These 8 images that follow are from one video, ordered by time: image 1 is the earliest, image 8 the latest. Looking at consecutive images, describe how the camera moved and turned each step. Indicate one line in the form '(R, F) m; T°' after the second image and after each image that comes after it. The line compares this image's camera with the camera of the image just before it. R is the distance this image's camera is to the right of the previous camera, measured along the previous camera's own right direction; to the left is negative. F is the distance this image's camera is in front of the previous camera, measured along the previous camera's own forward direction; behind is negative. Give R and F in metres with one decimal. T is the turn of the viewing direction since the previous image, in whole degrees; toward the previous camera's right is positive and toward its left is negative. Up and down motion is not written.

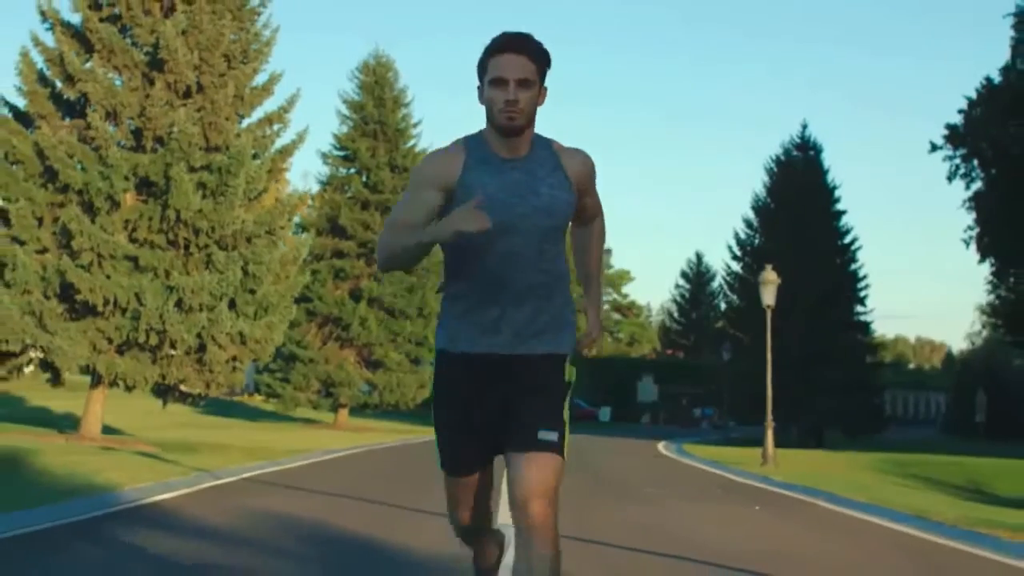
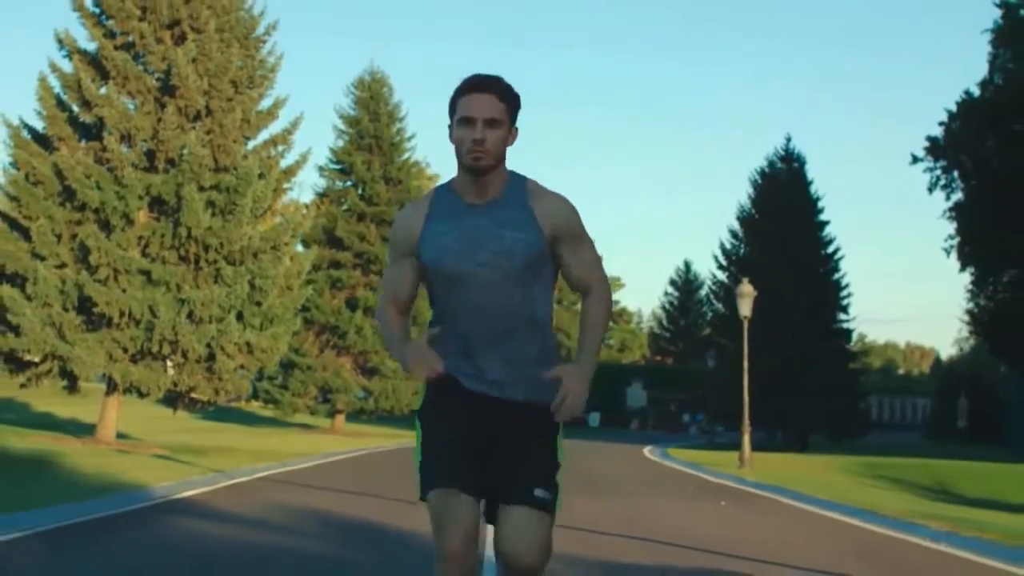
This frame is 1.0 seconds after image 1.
(0.0, -1.8) m; 0°
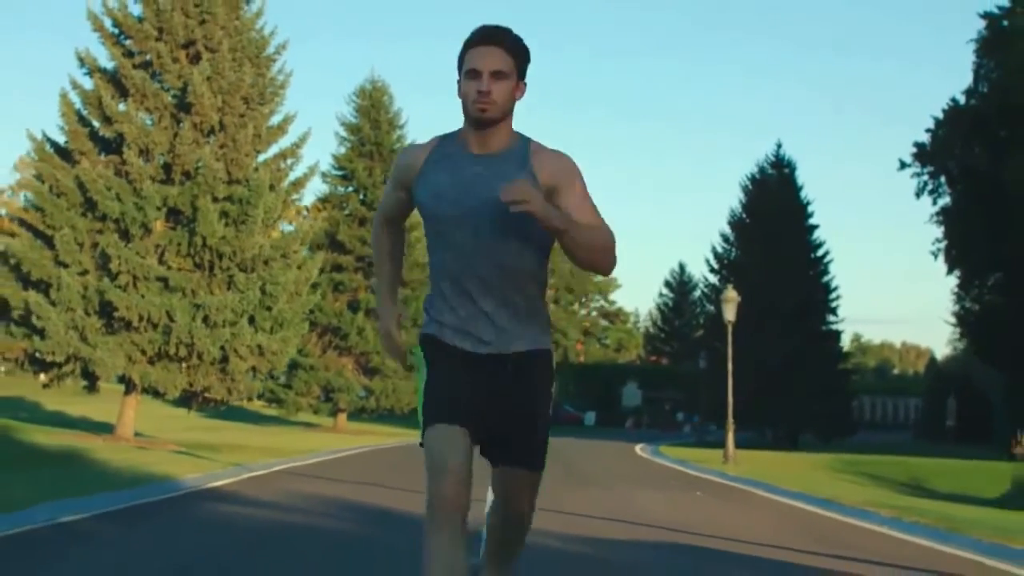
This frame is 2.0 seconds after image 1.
(0.0, -1.8) m; 0°
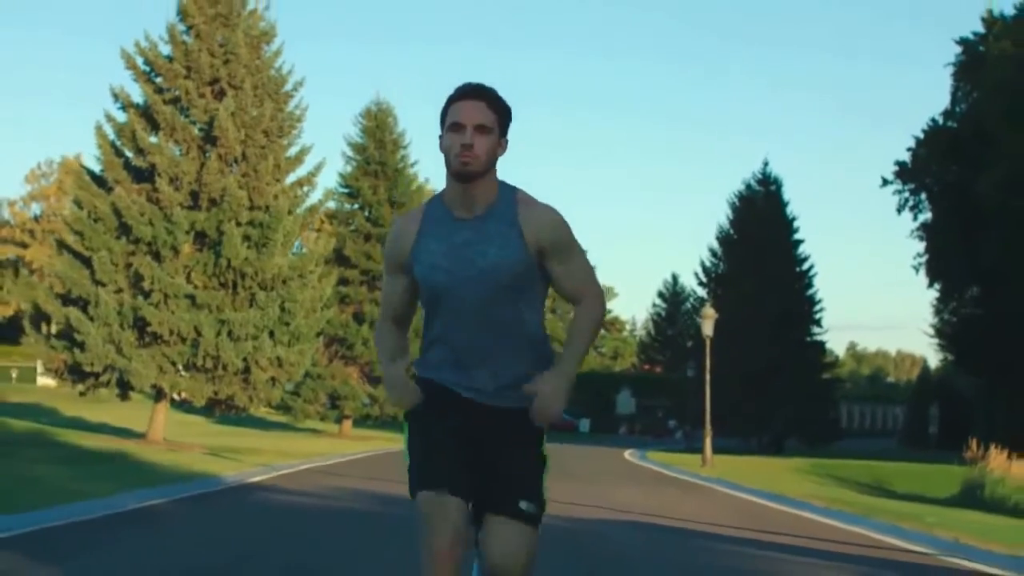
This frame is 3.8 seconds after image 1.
(0.0, -3.1) m; 0°
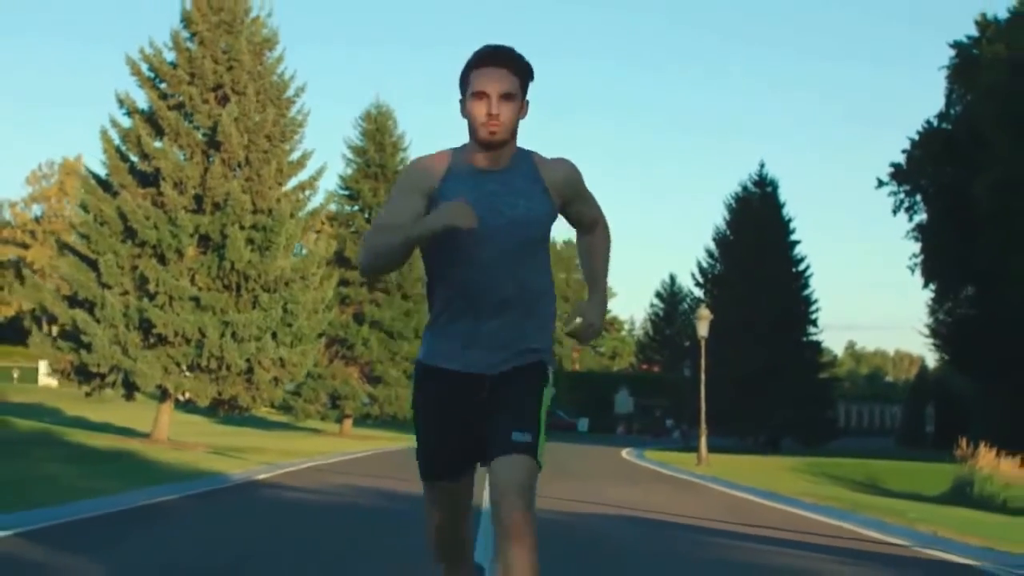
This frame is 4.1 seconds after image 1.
(0.0, -0.7) m; 0°
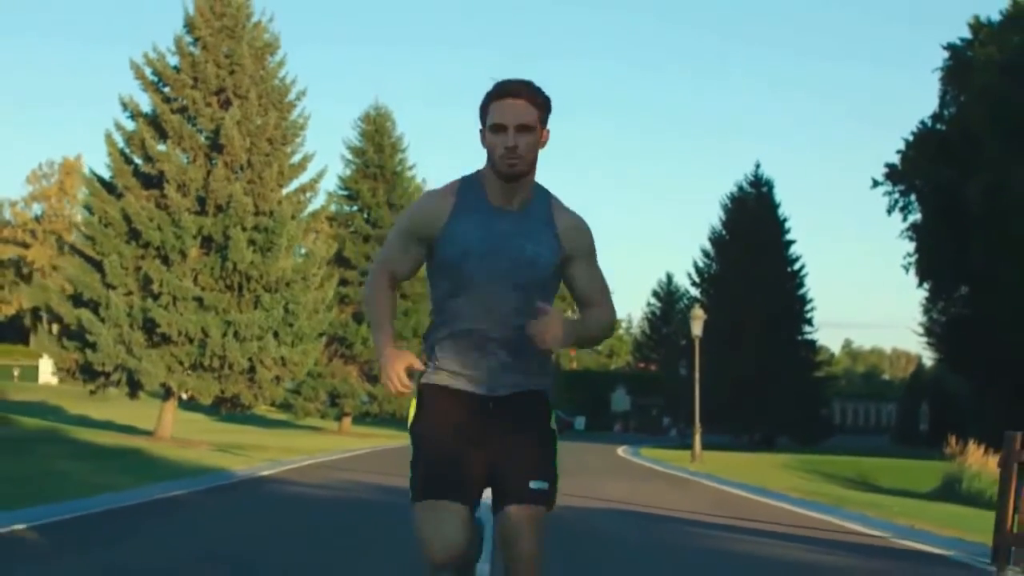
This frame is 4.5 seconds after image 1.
(0.0, -0.7) m; 0°
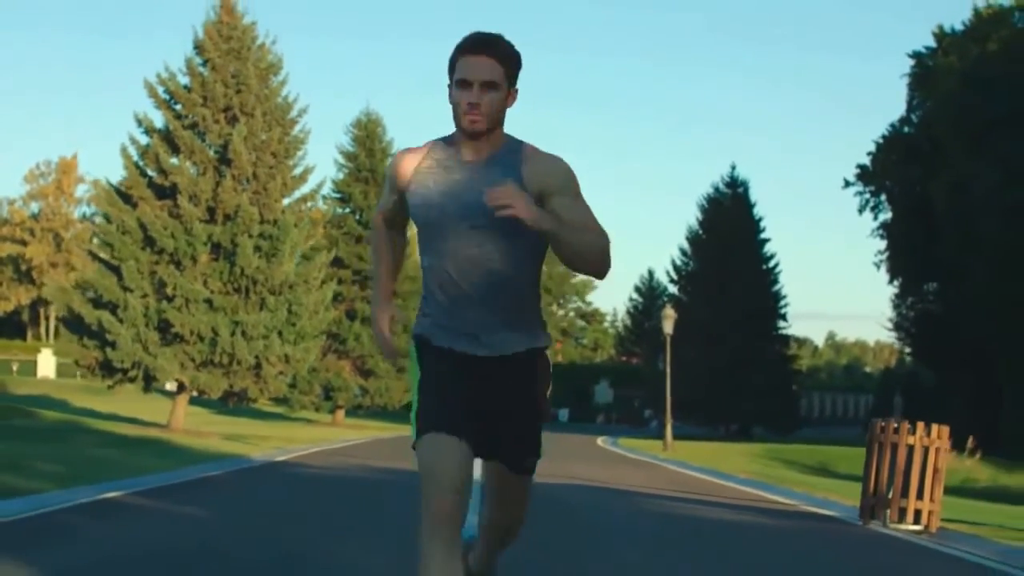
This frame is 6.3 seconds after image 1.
(0.0, -3.1) m; +1°
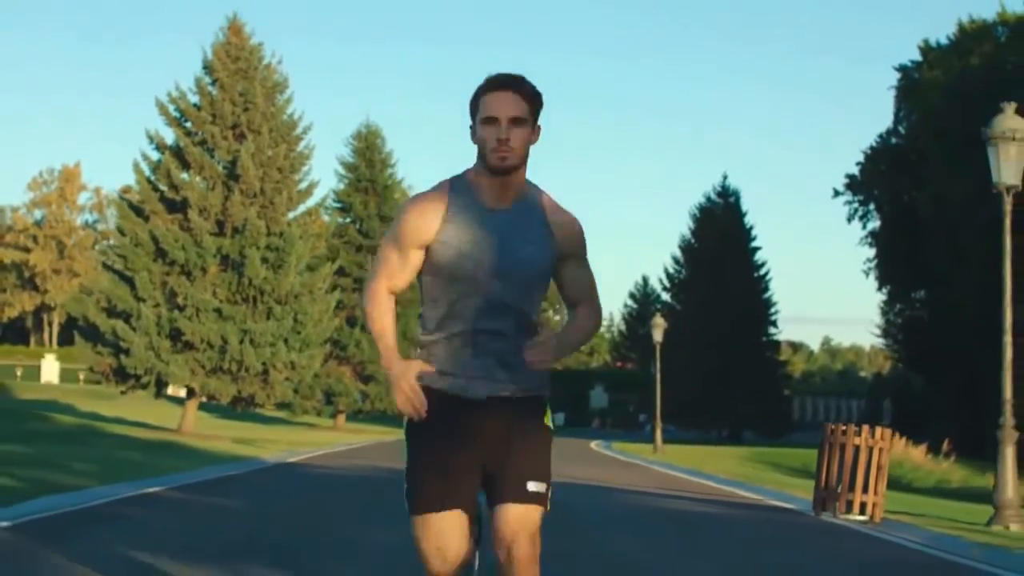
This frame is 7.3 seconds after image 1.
(0.0, -1.8) m; 0°
